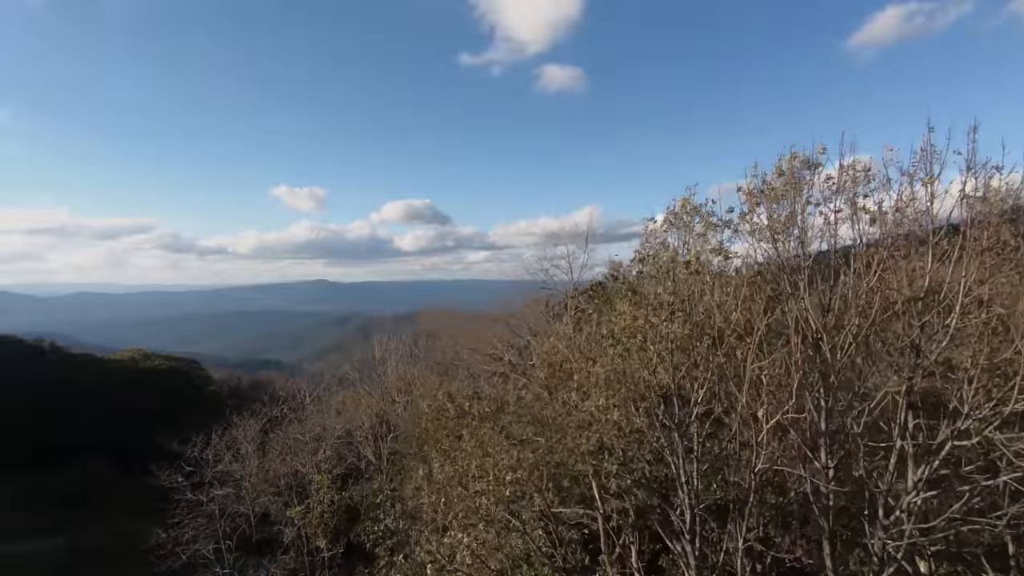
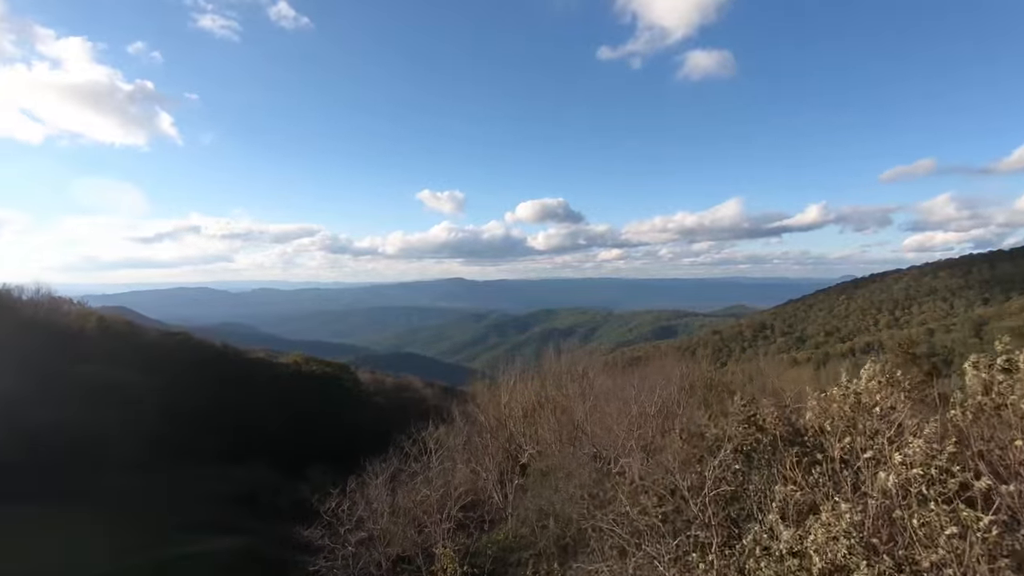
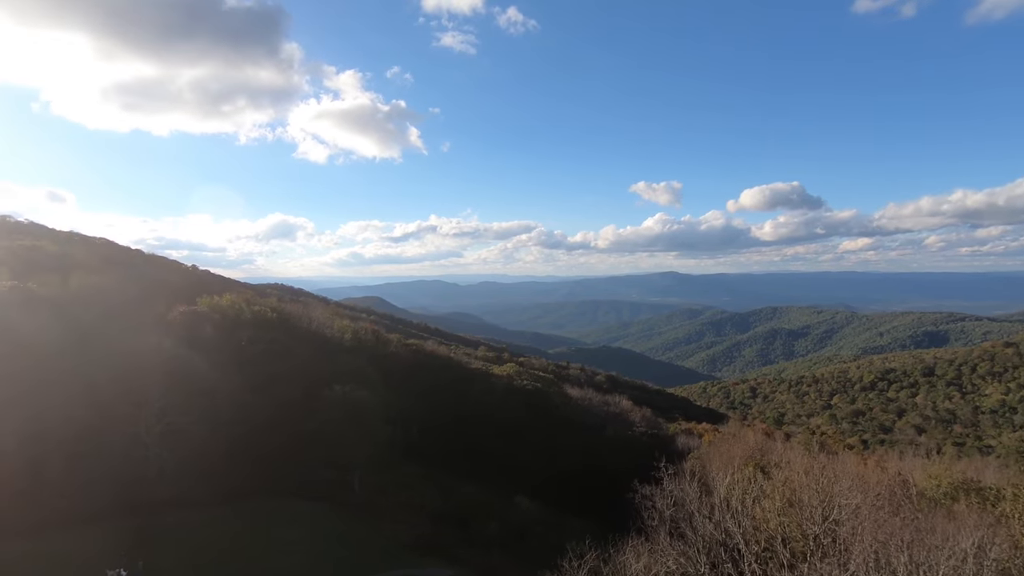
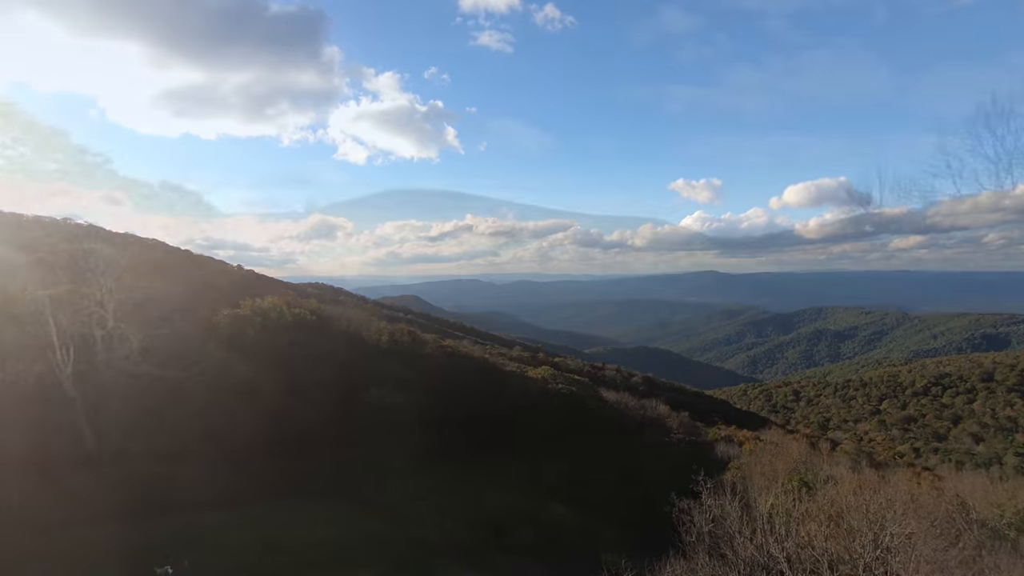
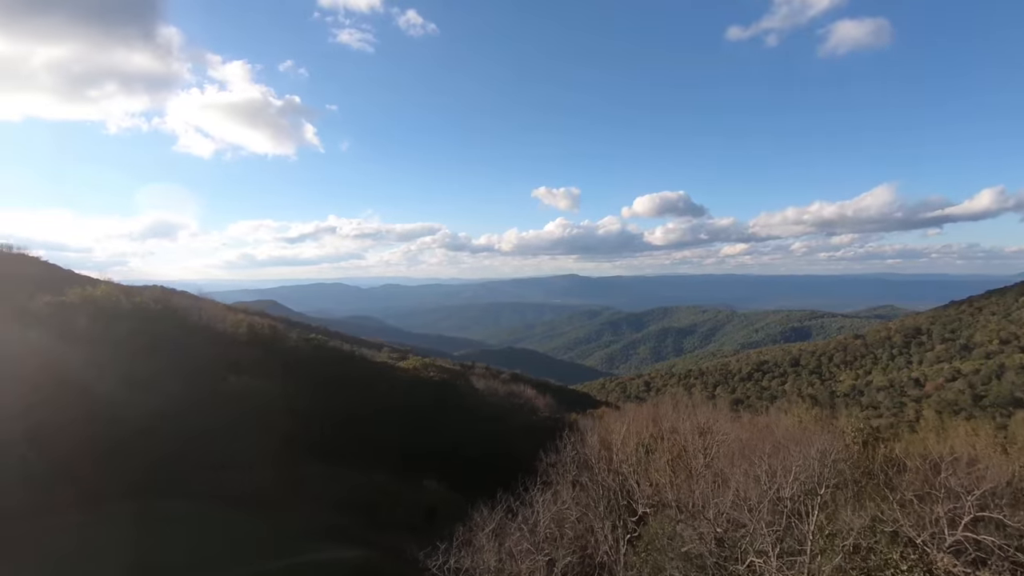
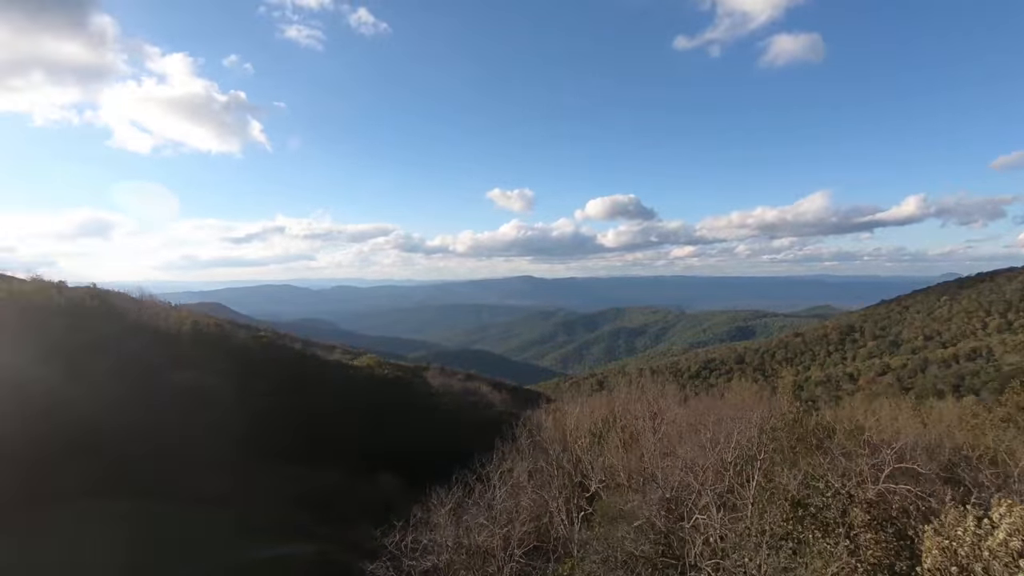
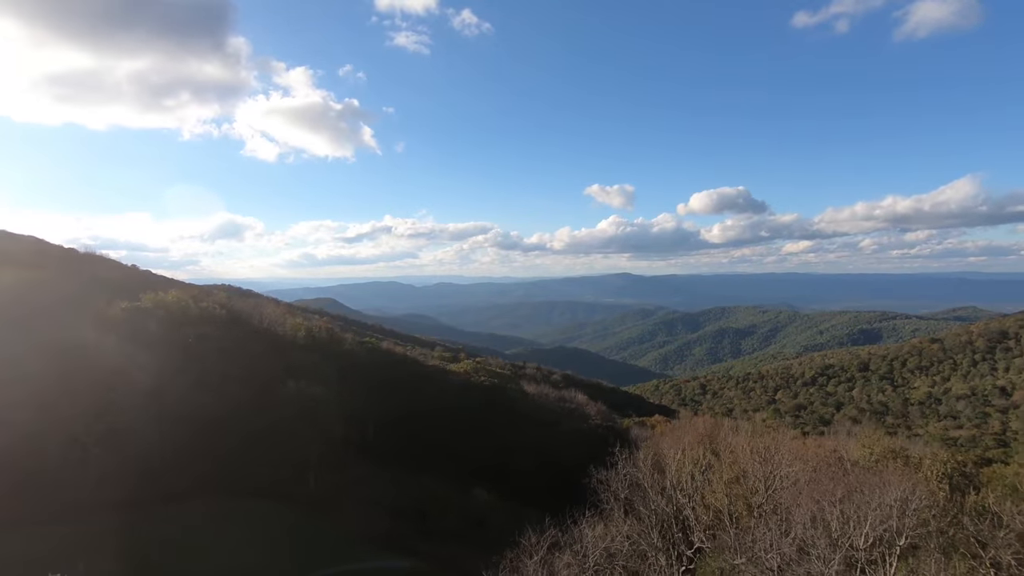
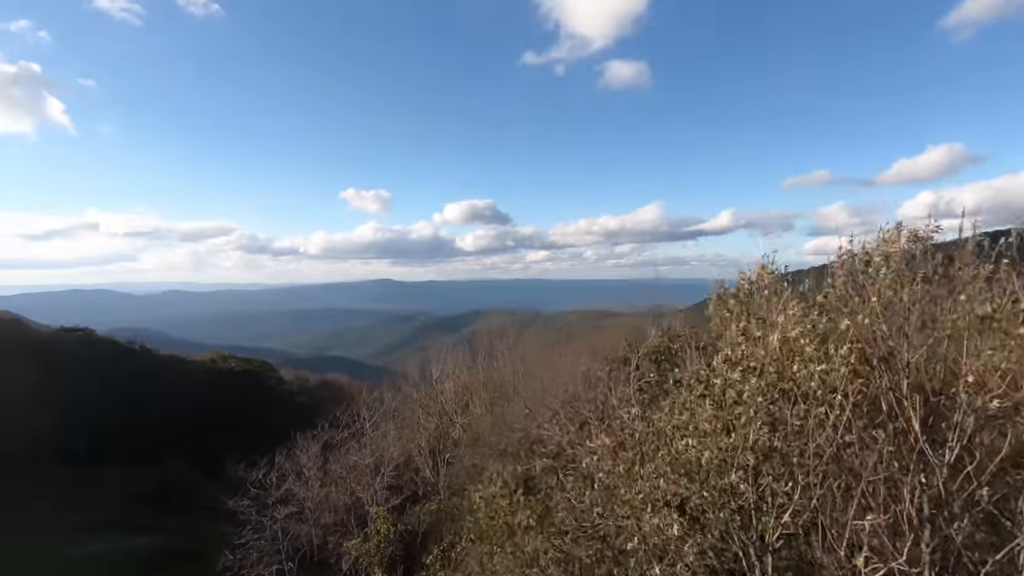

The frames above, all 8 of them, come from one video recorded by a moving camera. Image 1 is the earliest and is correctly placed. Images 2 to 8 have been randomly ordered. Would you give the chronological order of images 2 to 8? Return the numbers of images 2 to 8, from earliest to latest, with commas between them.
8, 2, 6, 5, 7, 3, 4
